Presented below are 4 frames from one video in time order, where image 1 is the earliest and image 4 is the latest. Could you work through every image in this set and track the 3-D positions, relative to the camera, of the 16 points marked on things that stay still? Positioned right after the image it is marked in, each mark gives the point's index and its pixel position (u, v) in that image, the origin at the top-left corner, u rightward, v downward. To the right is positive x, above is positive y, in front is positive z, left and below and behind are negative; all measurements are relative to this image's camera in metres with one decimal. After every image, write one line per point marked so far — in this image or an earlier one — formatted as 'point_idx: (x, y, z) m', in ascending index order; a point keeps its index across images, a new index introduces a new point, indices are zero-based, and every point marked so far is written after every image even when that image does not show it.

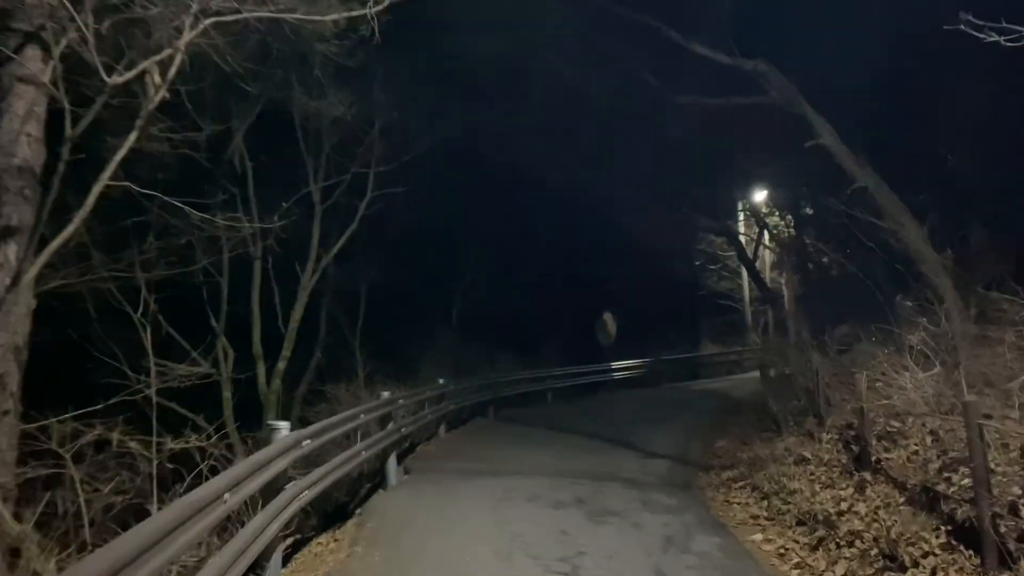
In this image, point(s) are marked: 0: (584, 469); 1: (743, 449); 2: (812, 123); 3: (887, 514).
0: (+1.3, -3.2, +14.0) m
1: (+4.5, -3.2, +15.5) m
2: (+5.5, +3.0, +14.5) m
3: (+4.3, -2.6, +9.0) m
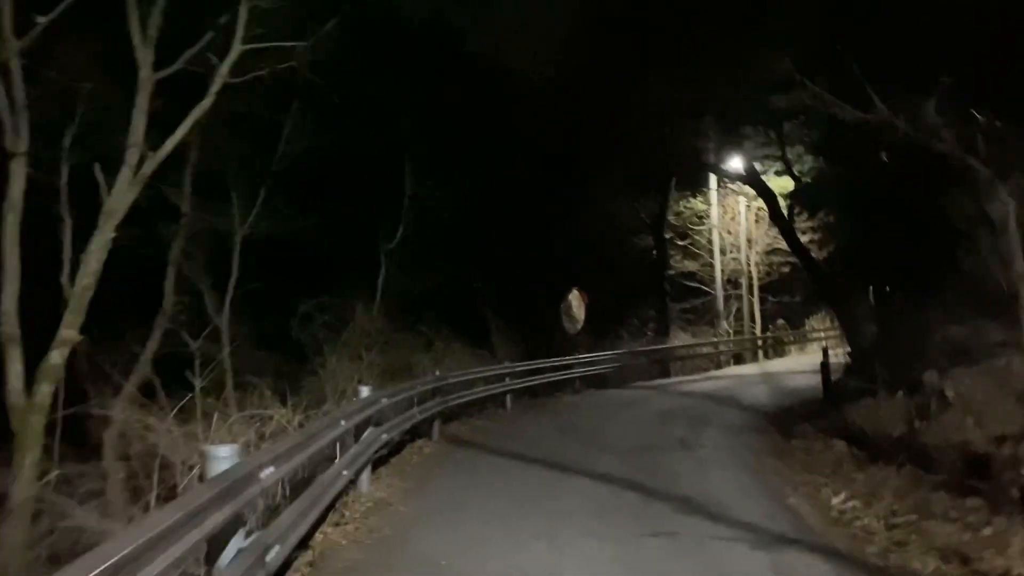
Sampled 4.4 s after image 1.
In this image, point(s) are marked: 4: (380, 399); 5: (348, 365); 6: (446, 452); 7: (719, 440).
0: (+1.5, -2.5, +6.1) m
1: (+4.5, -2.5, +7.9) m
2: (+5.8, +3.6, +7.0) m
3: (+5.1, -2.0, +1.4) m
4: (-1.9, -1.6, +11.0) m
5: (-3.1, -1.5, +15.1) m
6: (-1.2, -2.9, +14.0) m
7: (+4.3, -3.2, +16.5) m
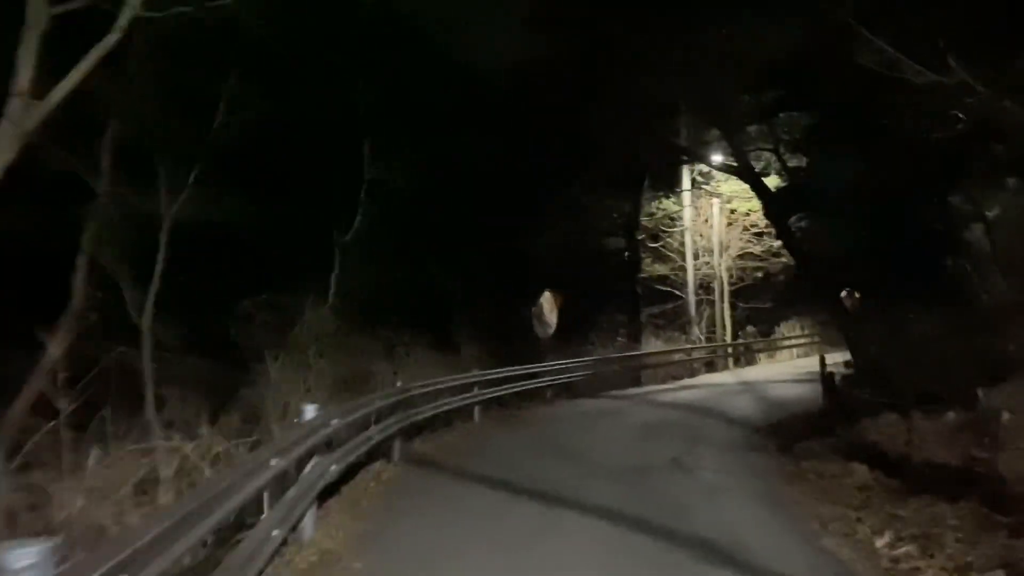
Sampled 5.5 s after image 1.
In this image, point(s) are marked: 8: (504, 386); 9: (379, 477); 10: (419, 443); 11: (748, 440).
0: (+1.5, -2.4, +4.1) m
1: (+4.5, -2.5, +6.1) m
2: (+5.9, +3.6, +5.3) m
3: (+5.4, -2.0, -0.3) m
4: (-2.1, -1.5, +8.9) m
5: (-3.6, -1.4, +12.9) m
6: (-1.5, -2.8, +11.9) m
7: (+3.8, -3.2, +14.7) m
8: (-0.3, -2.5, +20.0) m
9: (-2.0, -2.8, +11.7) m
10: (-1.8, -3.0, +15.2) m
11: (+5.0, -3.2, +16.7) m
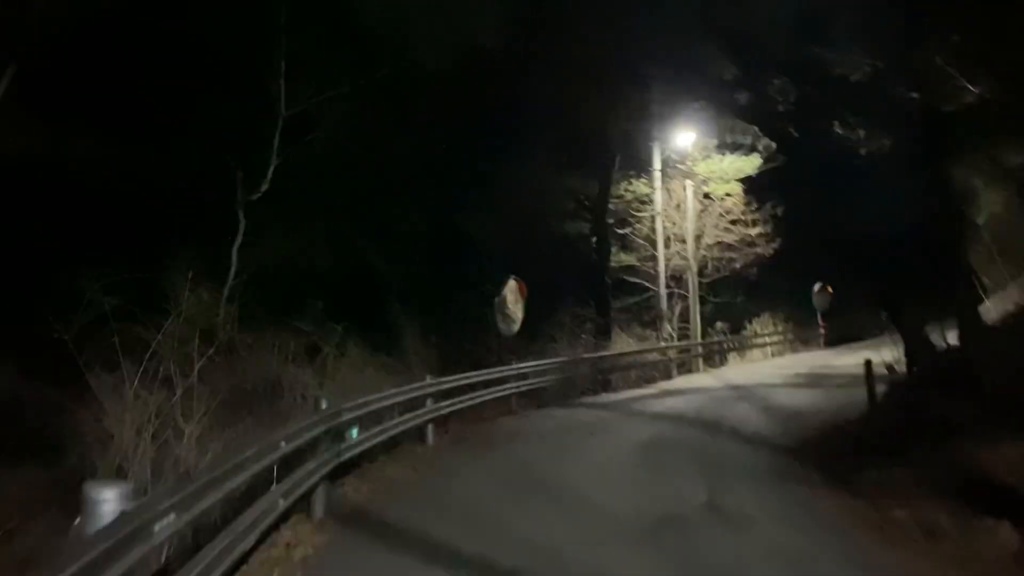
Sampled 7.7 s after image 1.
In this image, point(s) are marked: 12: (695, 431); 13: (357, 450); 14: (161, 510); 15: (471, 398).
0: (+2.0, -2.2, 0.0) m
1: (+4.8, -2.3, +2.2) m
2: (+6.3, +3.8, +1.5) m
3: (+6.2, -1.8, -4.1) m
4: (-1.9, -1.3, +4.5) m
5: (-3.7, -1.1, +8.3) m
6: (-1.6, -2.6, +7.5) m
7: (+3.4, -2.9, +10.7) m
8: (-1.0, -2.1, +15.7) m
9: (-2.0, -2.5, +7.3) m
10: (-2.2, -2.7, +10.8) m
11: (+4.5, -2.9, +12.9) m
12: (+3.9, -3.0, +16.3) m
13: (-1.9, -2.0, +9.7) m
14: (-1.9, -1.2, +4.6) m
15: (-0.8, -2.3, +16.6) m
